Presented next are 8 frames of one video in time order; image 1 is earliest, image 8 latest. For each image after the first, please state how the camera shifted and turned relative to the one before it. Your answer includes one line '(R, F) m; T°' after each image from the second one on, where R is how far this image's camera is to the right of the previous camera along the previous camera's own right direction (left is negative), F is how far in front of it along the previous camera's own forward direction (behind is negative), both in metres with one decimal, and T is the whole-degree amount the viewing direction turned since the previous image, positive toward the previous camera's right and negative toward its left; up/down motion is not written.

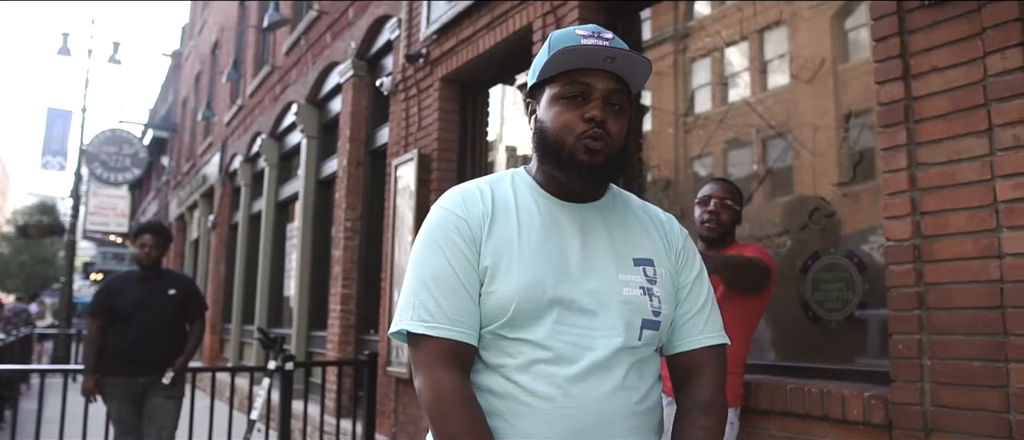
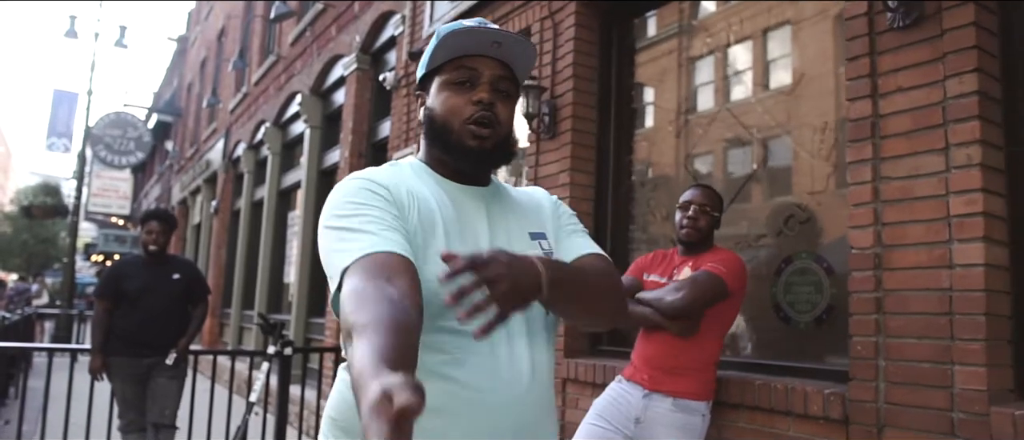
(0.0, -0.2) m; 0°
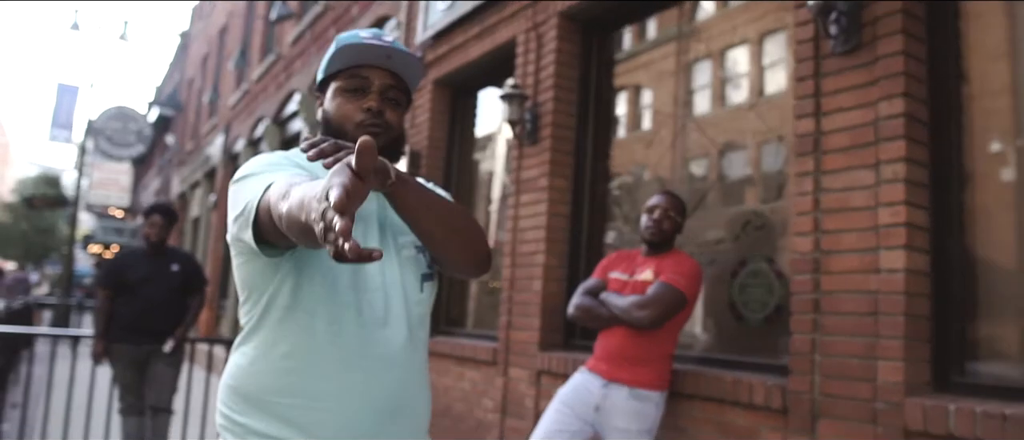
(+0.1, -0.3) m; 0°
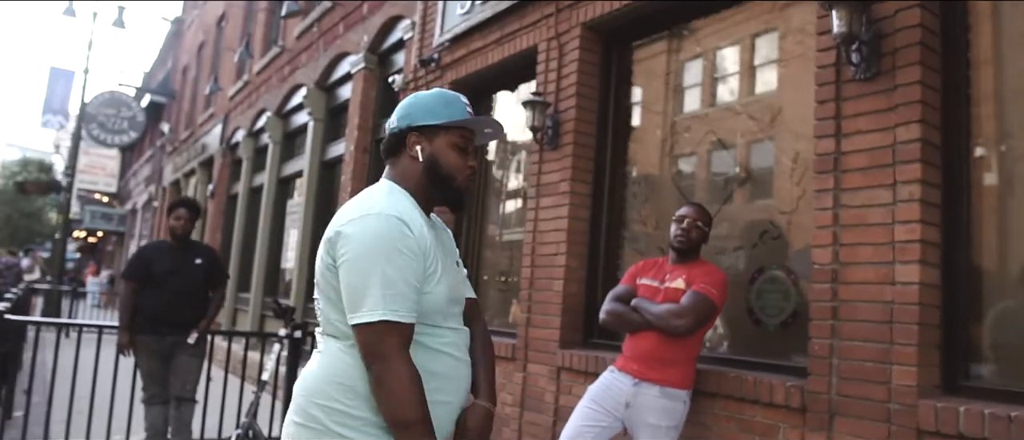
(-0.3, -0.2) m; +1°
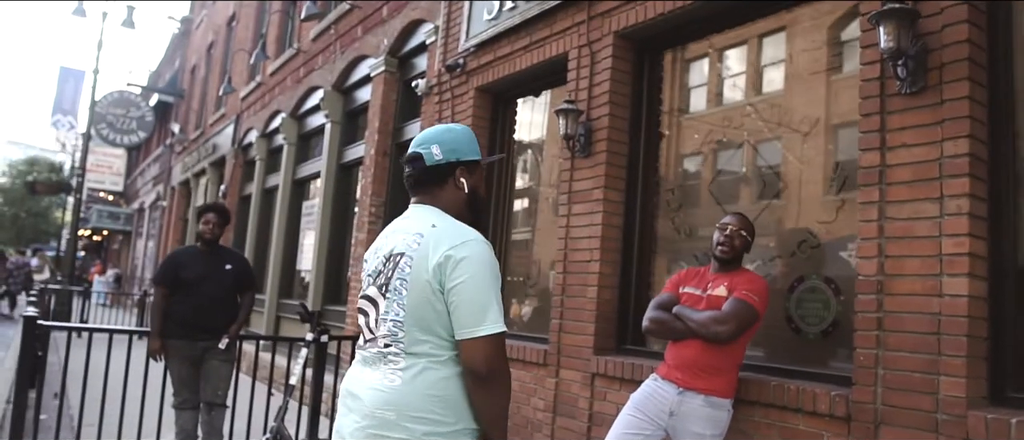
(-0.2, -0.1) m; 0°
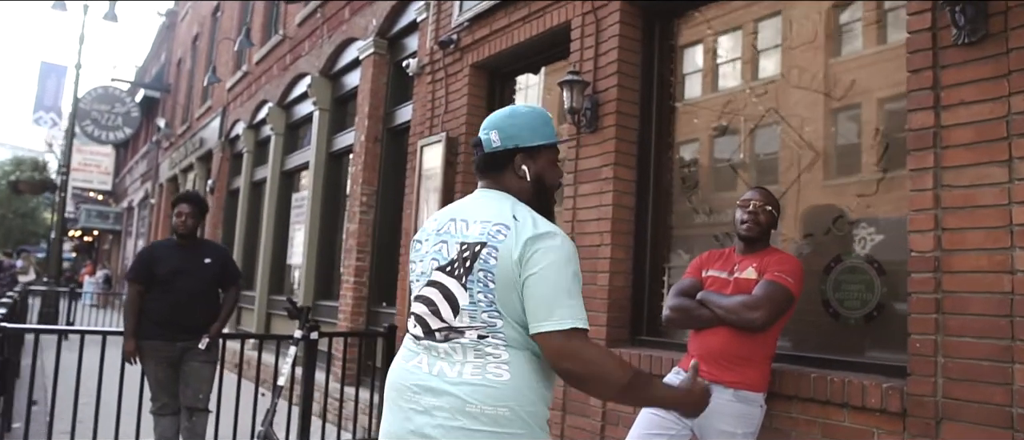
(0.0, +0.5) m; 0°
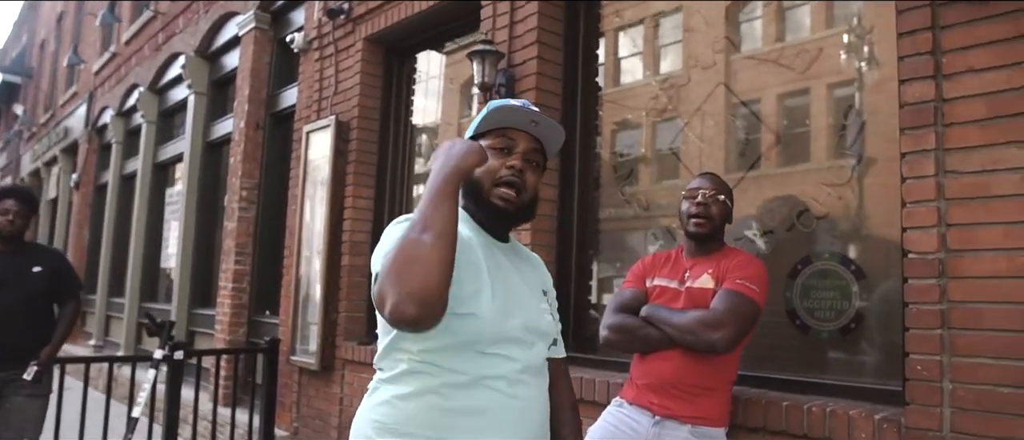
(0.0, +0.8) m; +7°
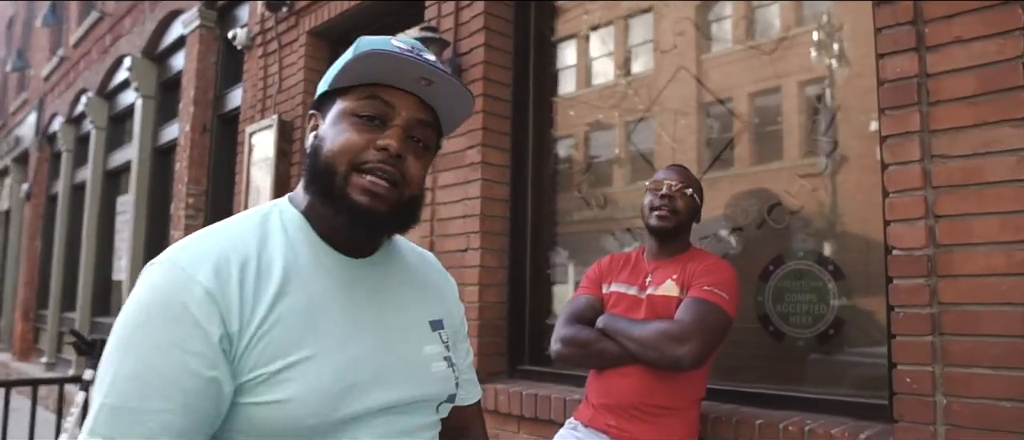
(+0.1, +0.4) m; +2°
